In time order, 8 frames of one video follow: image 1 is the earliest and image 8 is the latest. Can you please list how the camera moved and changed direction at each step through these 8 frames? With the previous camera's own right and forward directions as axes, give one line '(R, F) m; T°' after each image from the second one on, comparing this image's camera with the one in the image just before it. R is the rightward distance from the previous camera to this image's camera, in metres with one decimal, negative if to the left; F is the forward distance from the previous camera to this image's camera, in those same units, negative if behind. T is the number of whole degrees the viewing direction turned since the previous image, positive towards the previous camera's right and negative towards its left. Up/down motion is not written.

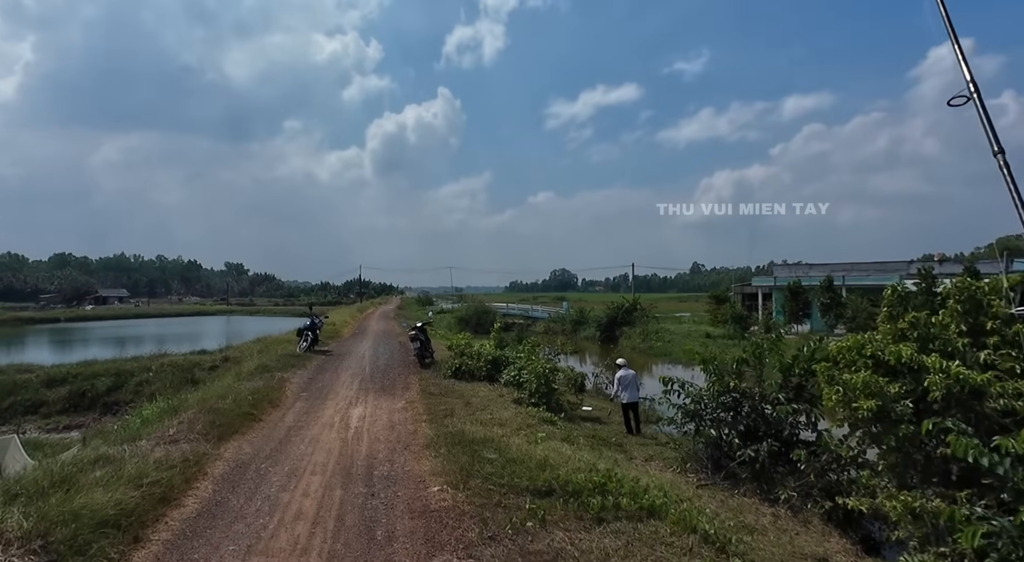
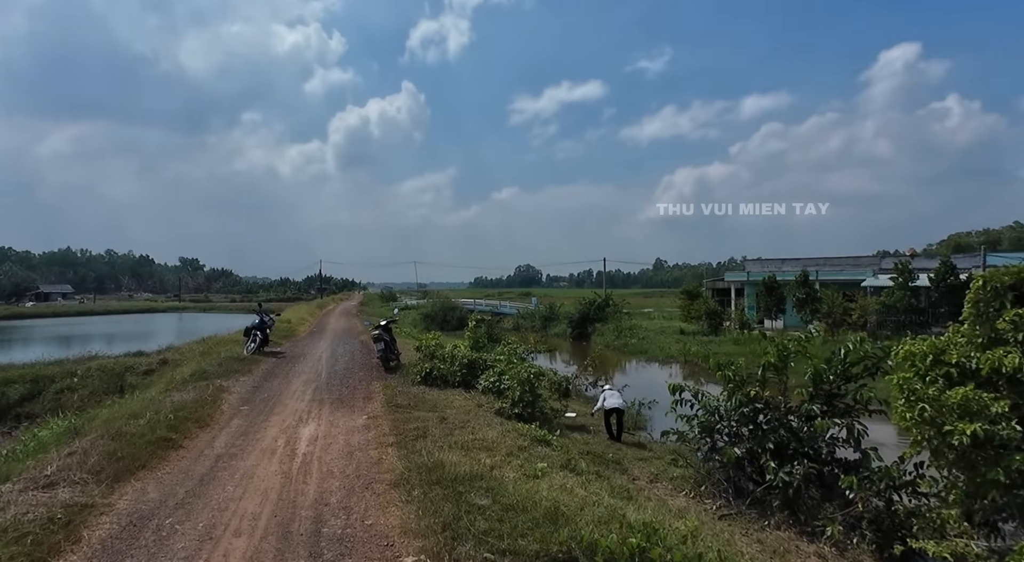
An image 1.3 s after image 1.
(-0.2, +1.5) m; +3°
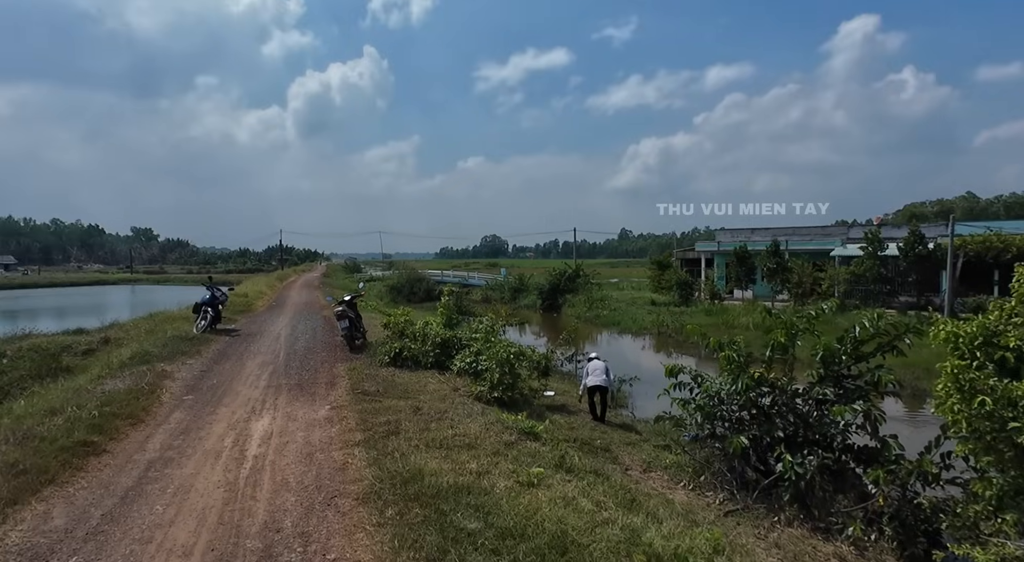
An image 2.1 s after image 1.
(-0.2, +0.9) m; +3°
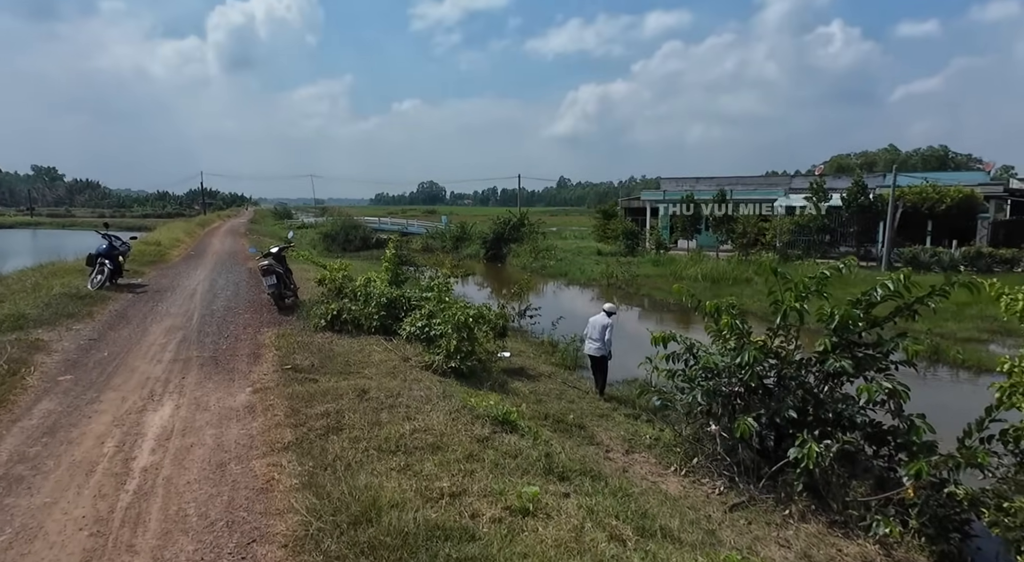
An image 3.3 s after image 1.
(-0.3, +1.3) m; +6°
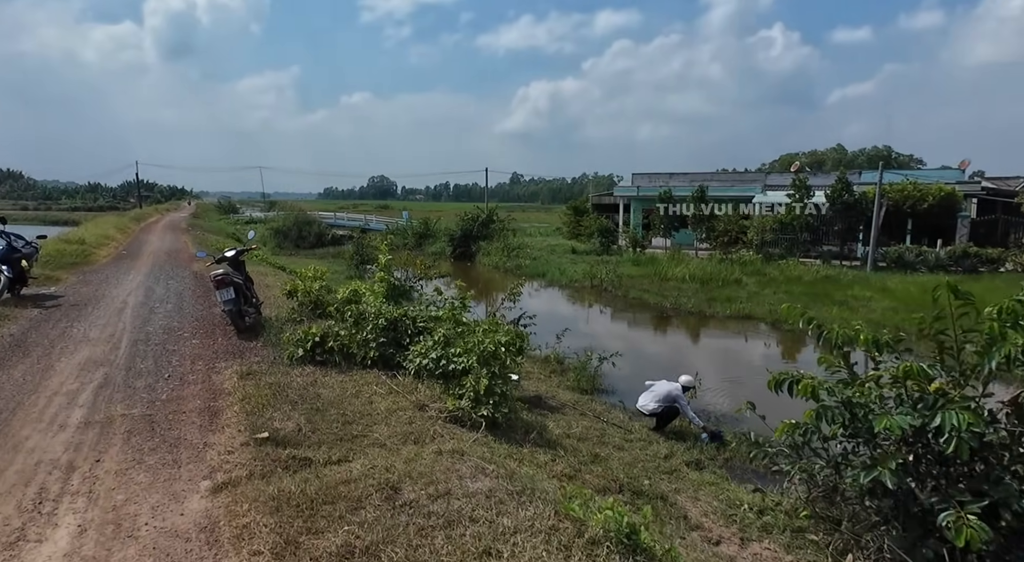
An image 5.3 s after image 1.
(-0.9, +1.9) m; +5°
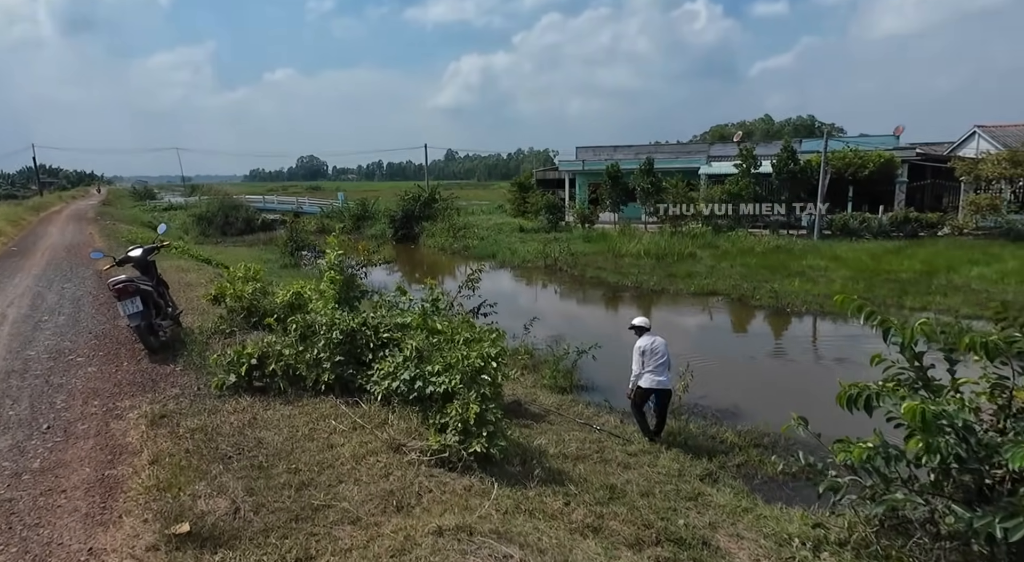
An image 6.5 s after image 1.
(-0.4, +1.2) m; +6°
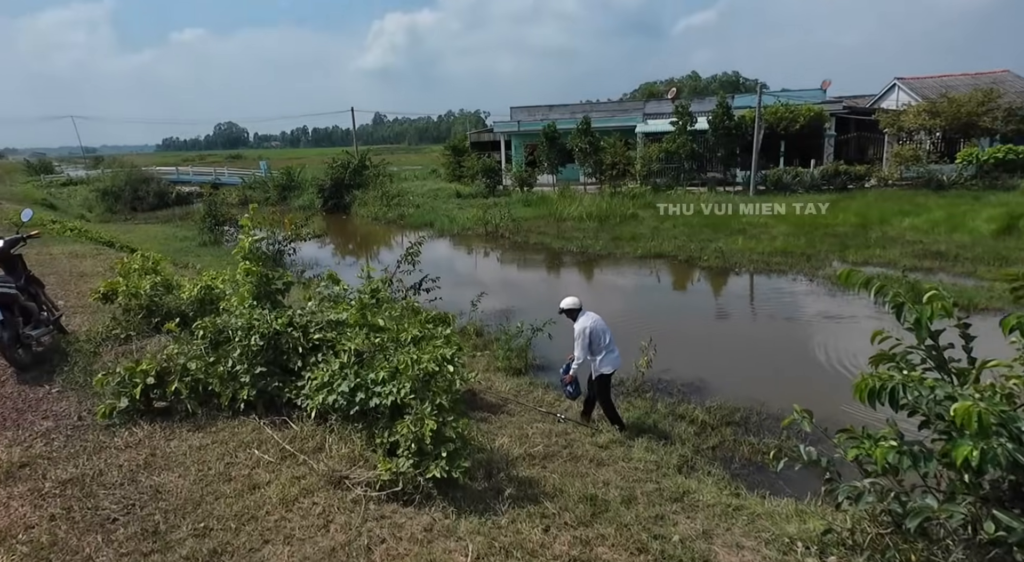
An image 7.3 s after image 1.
(-0.1, +0.8) m; +6°
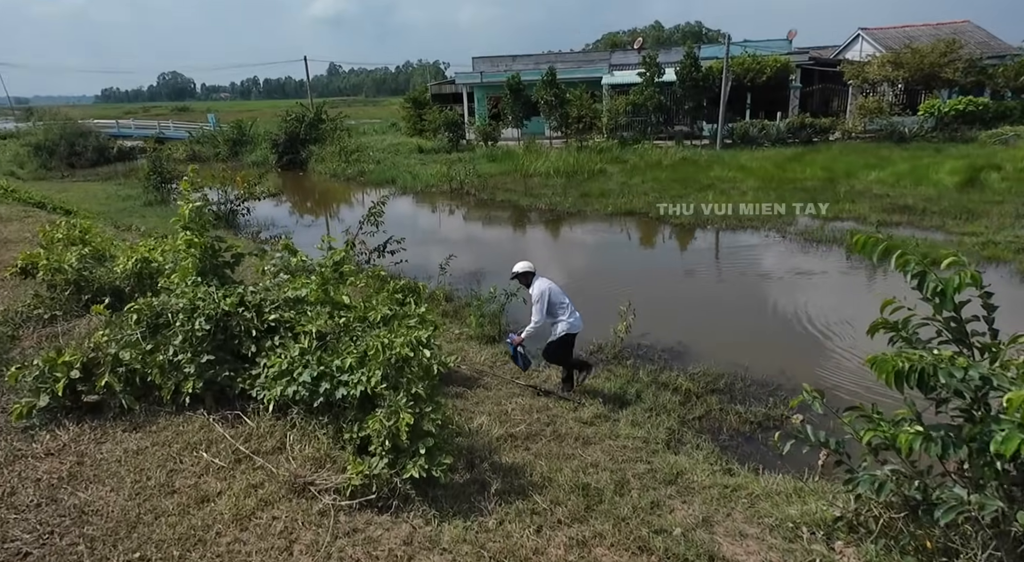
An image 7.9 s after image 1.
(-0.1, +0.5) m; +3°
